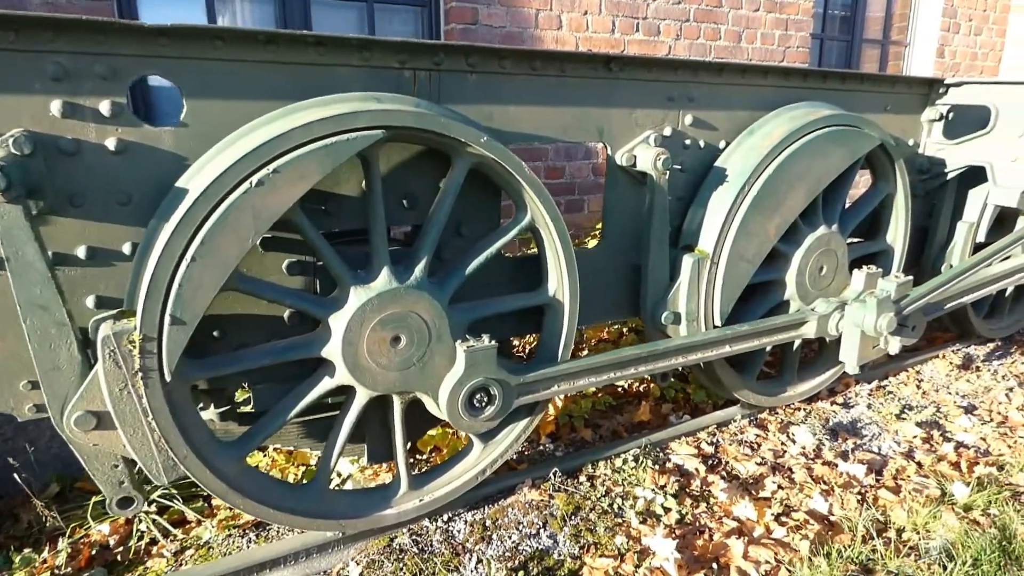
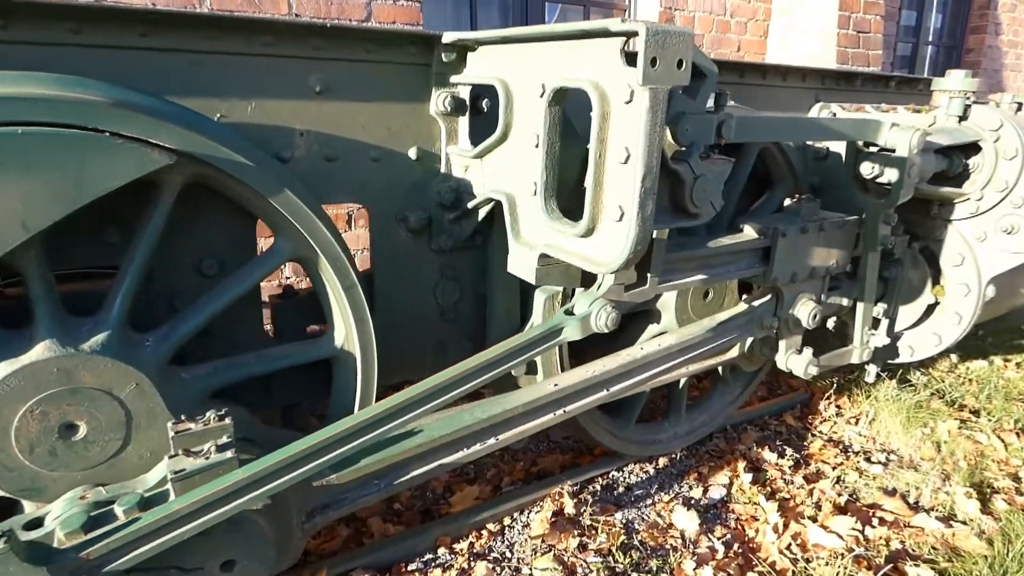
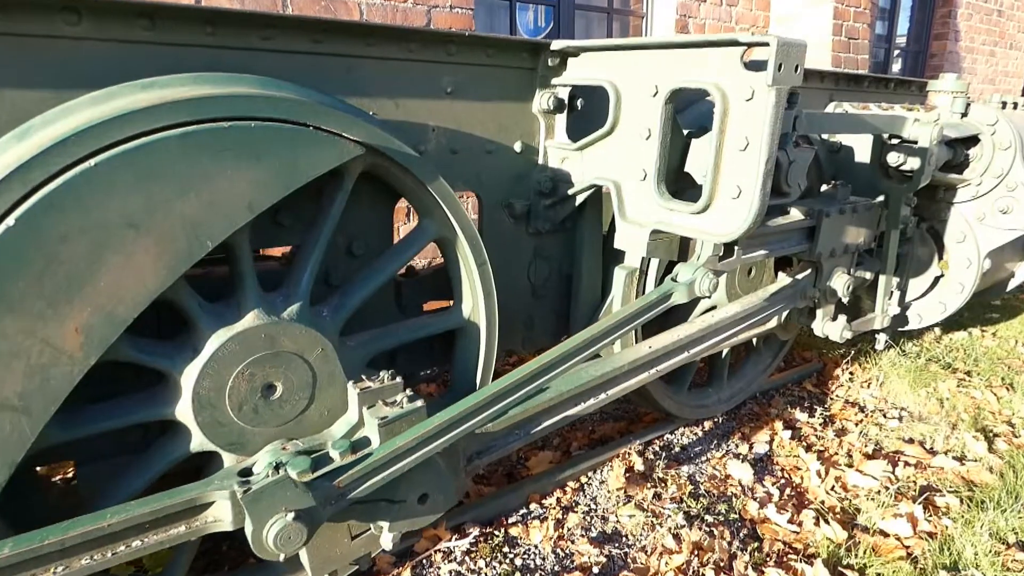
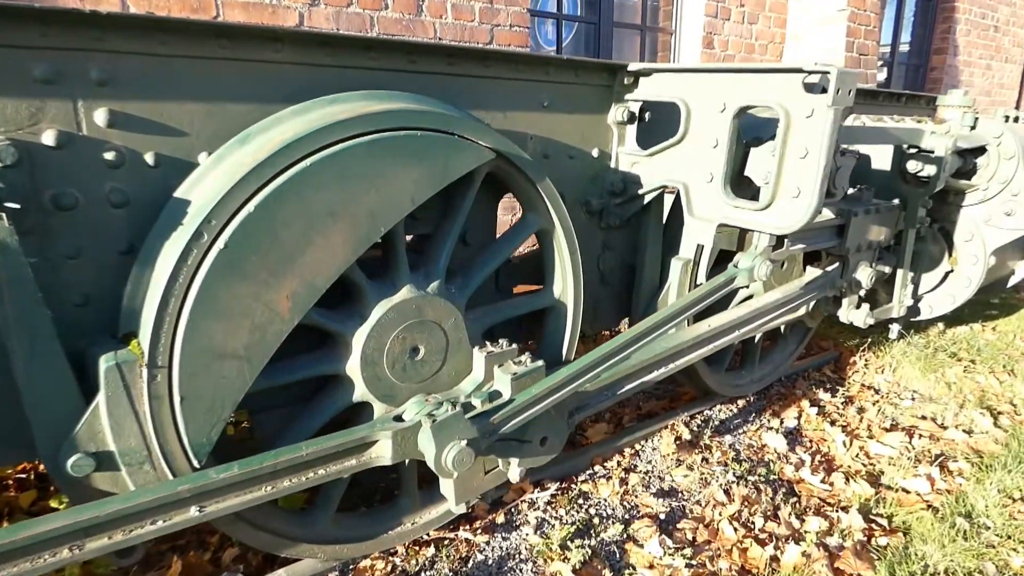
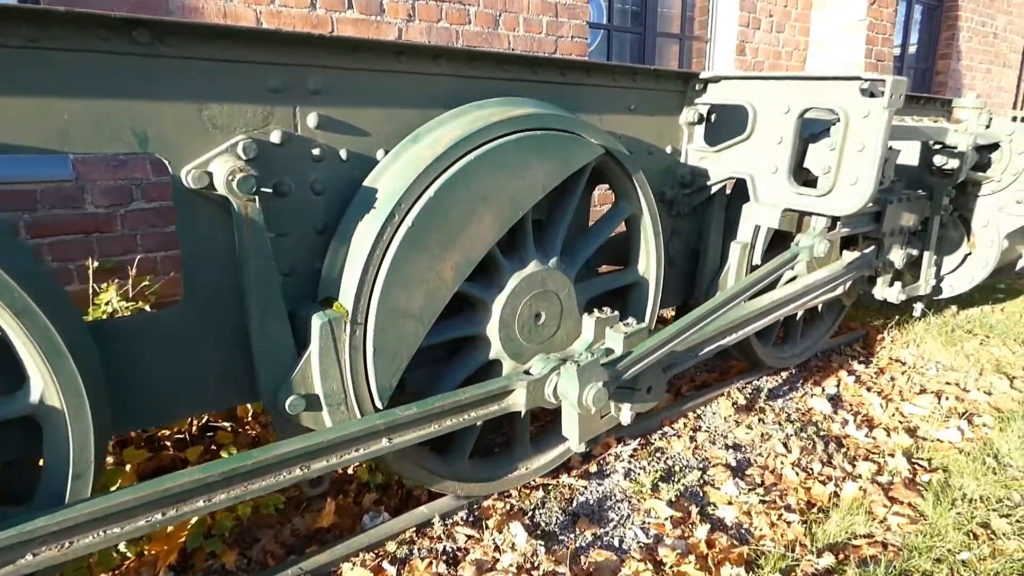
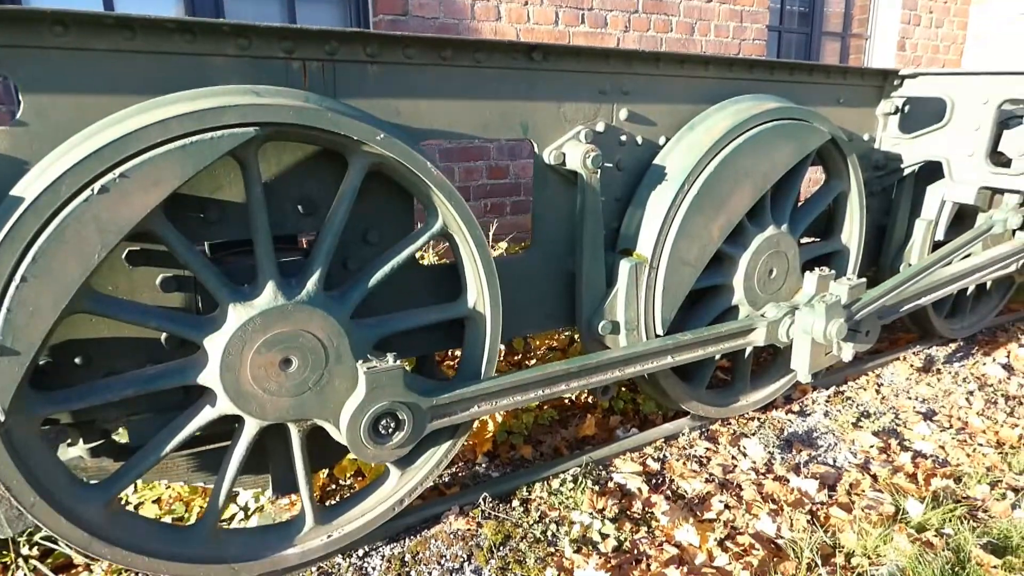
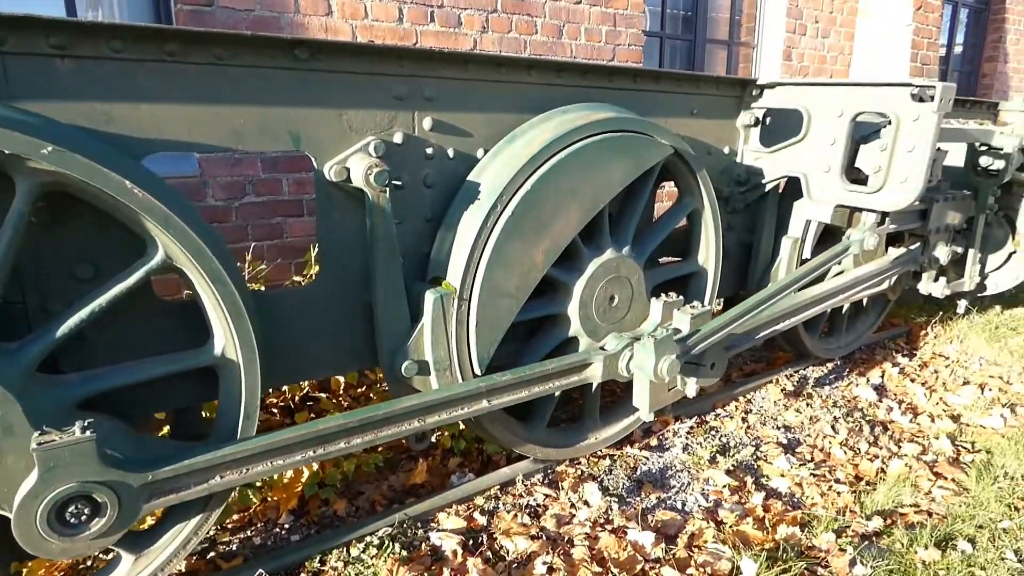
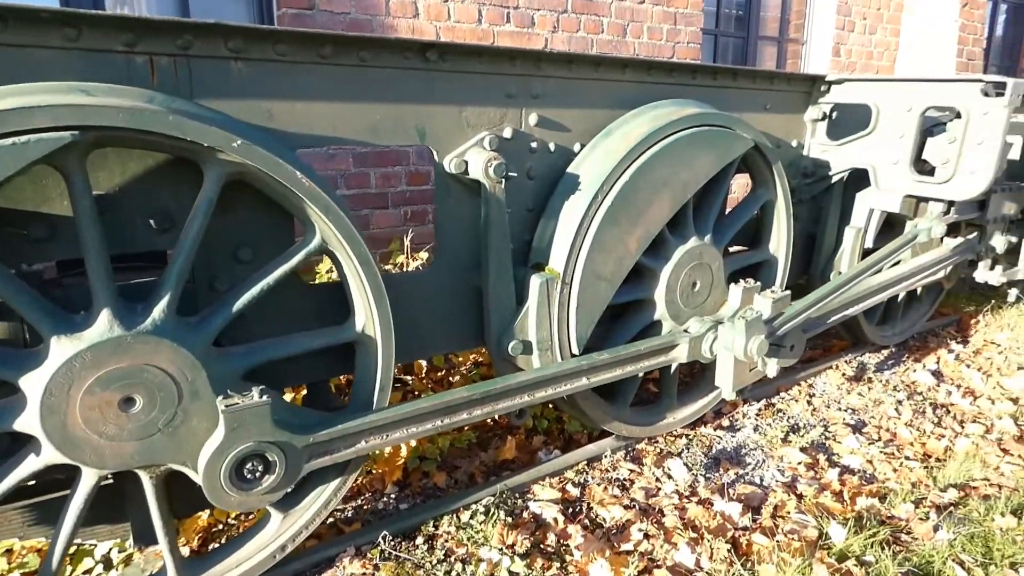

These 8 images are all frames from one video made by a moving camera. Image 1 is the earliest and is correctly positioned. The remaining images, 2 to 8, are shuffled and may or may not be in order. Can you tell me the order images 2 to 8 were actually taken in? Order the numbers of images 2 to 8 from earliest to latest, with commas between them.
6, 8, 7, 5, 4, 3, 2
